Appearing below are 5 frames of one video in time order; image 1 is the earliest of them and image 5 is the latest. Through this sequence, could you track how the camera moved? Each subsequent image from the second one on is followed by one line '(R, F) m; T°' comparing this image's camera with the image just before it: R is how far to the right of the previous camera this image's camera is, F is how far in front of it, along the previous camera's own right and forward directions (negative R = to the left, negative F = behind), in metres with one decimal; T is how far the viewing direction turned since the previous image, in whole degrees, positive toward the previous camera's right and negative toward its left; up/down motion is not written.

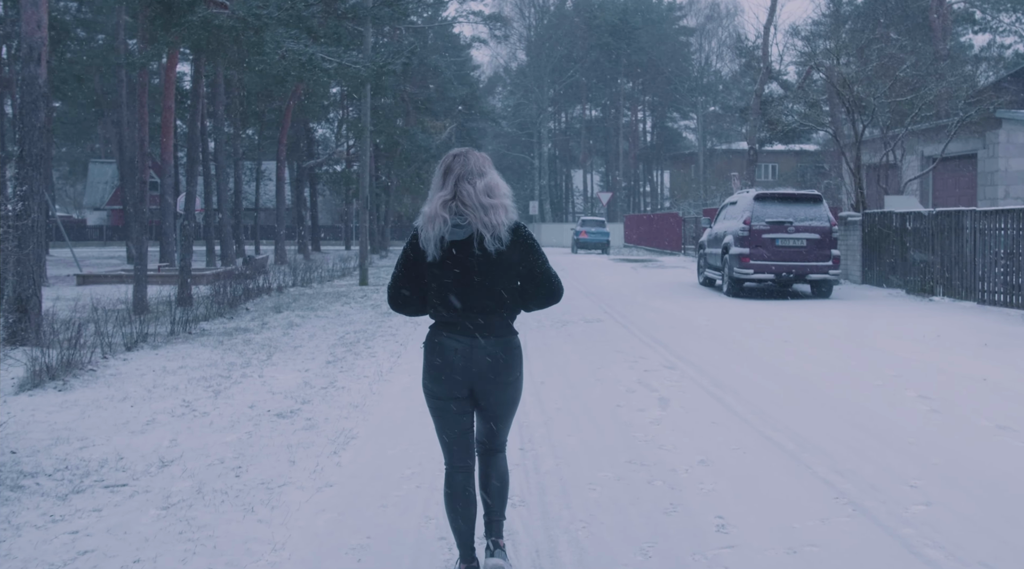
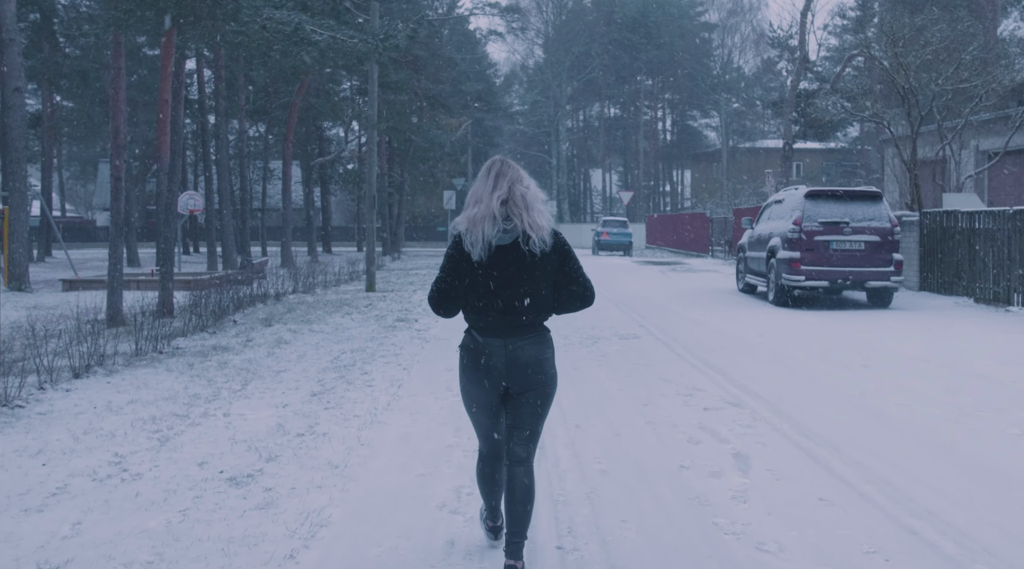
(-0.1, +1.9) m; -1°
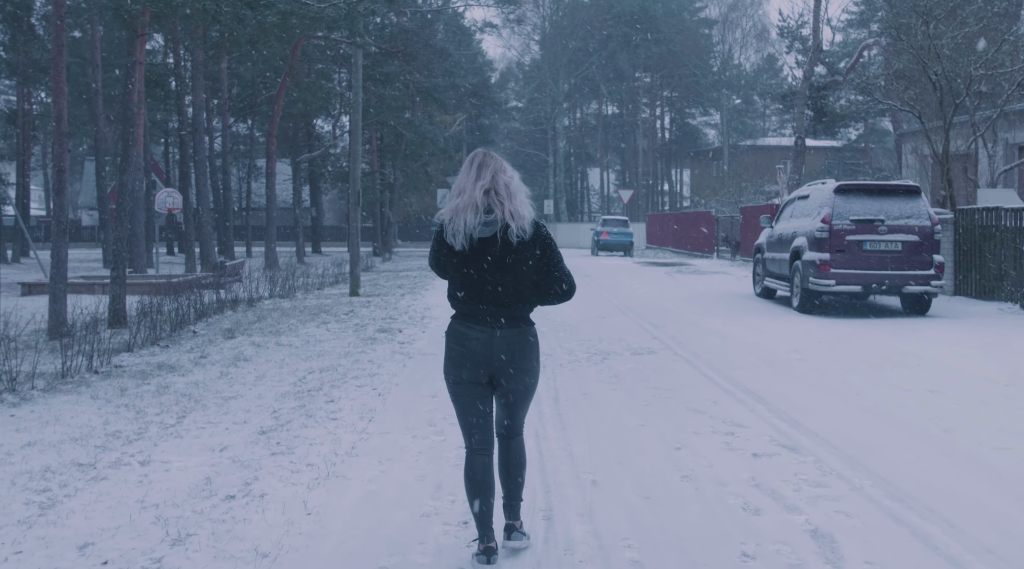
(0.0, +1.7) m; 0°
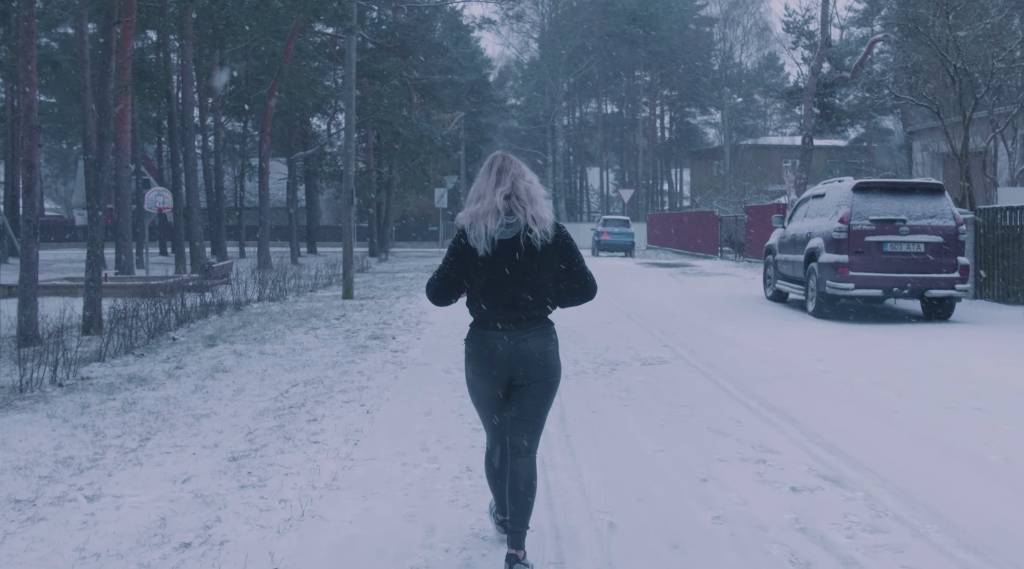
(0.0, +0.8) m; 0°
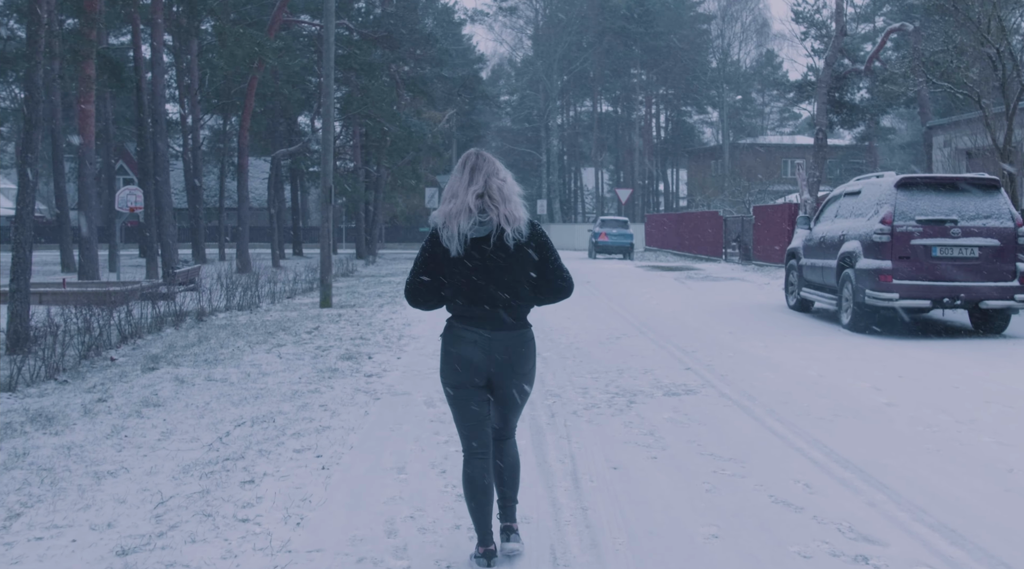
(0.0, +1.7) m; 0°
